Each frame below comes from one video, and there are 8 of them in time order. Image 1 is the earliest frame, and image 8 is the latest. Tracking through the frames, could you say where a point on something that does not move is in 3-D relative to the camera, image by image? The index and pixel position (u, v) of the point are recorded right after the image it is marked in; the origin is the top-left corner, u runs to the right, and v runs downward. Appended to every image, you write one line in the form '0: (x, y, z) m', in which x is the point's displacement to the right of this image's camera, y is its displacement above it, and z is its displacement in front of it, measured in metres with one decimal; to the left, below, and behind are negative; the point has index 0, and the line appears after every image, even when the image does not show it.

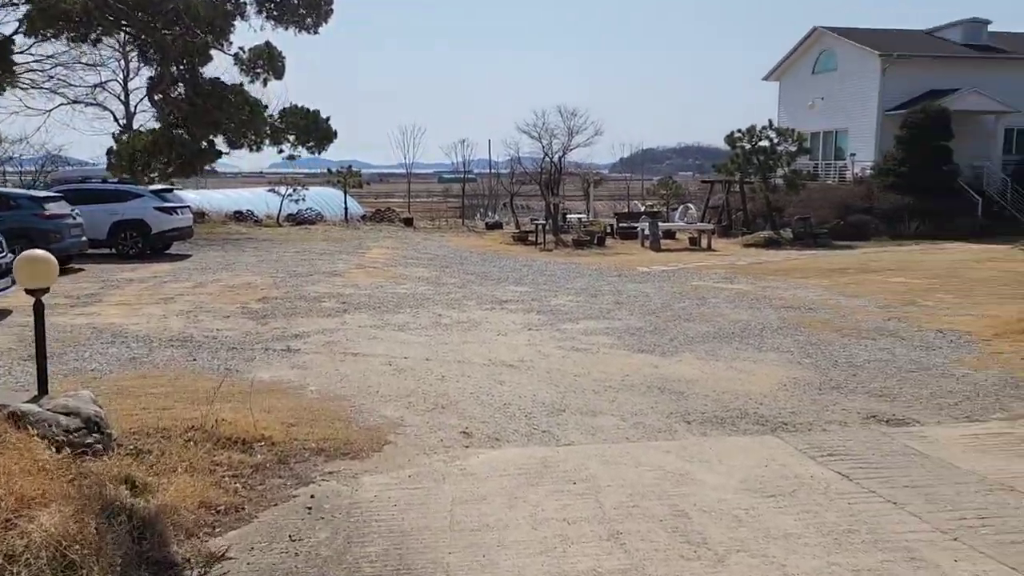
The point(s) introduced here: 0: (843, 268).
0: (+6.5, +0.4, +16.6) m
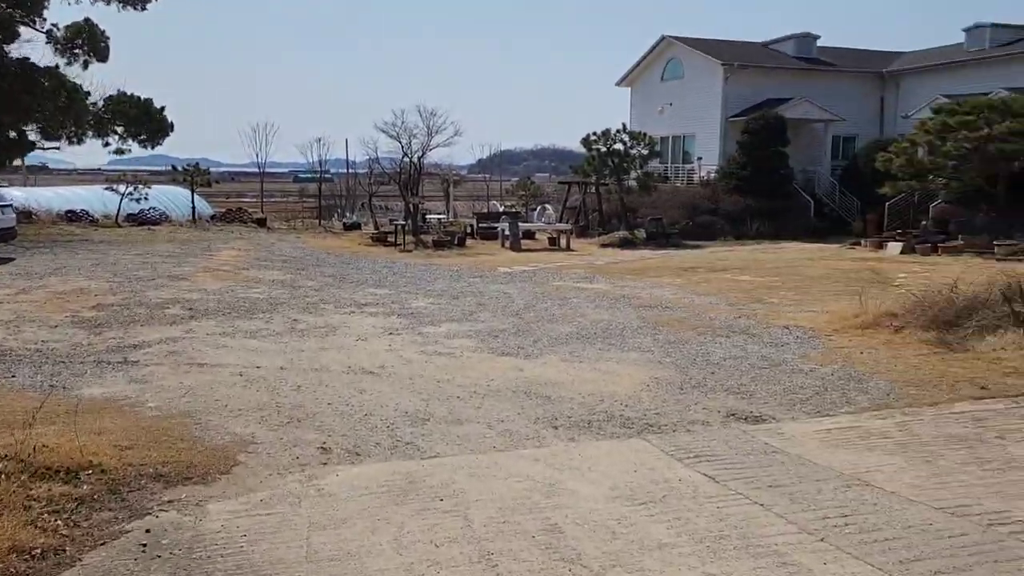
0: (+3.7, +0.4, +17.2) m
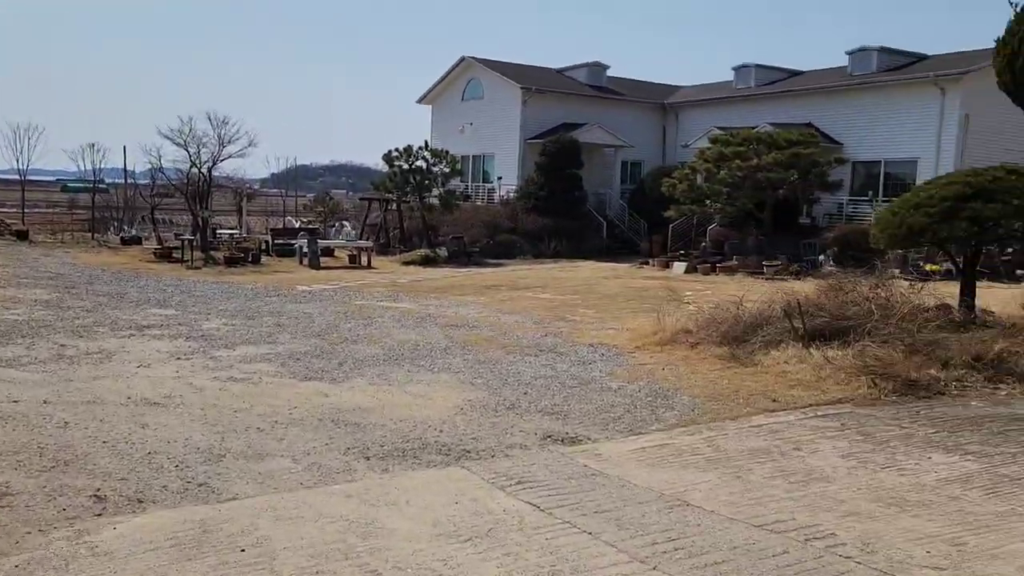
0: (-0.3, +0.1, +17.4) m
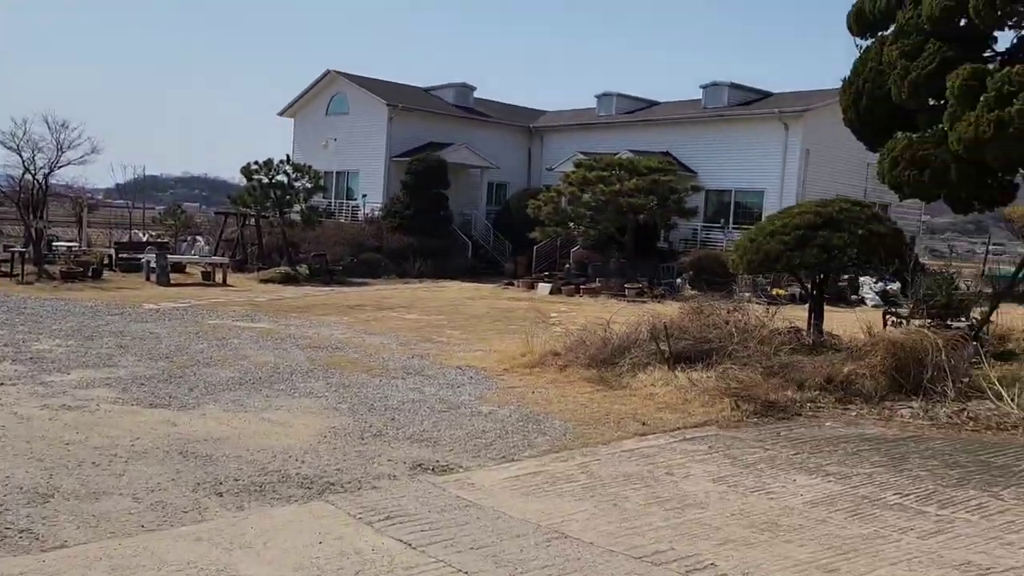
0: (-3.0, -0.3, +16.9) m
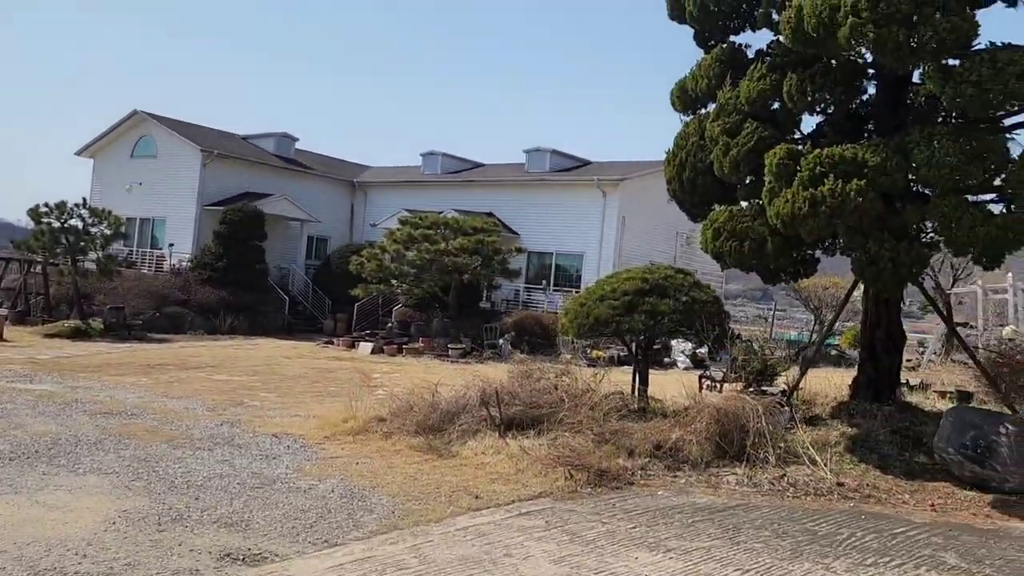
0: (-6.4, -1.4, +15.5) m
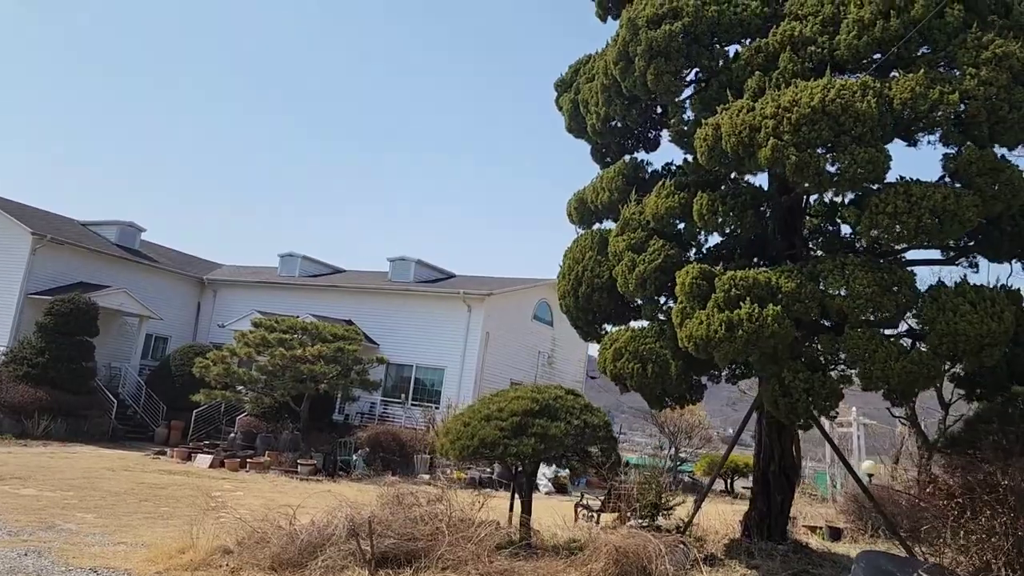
0: (-8.7, -2.9, +13.1) m
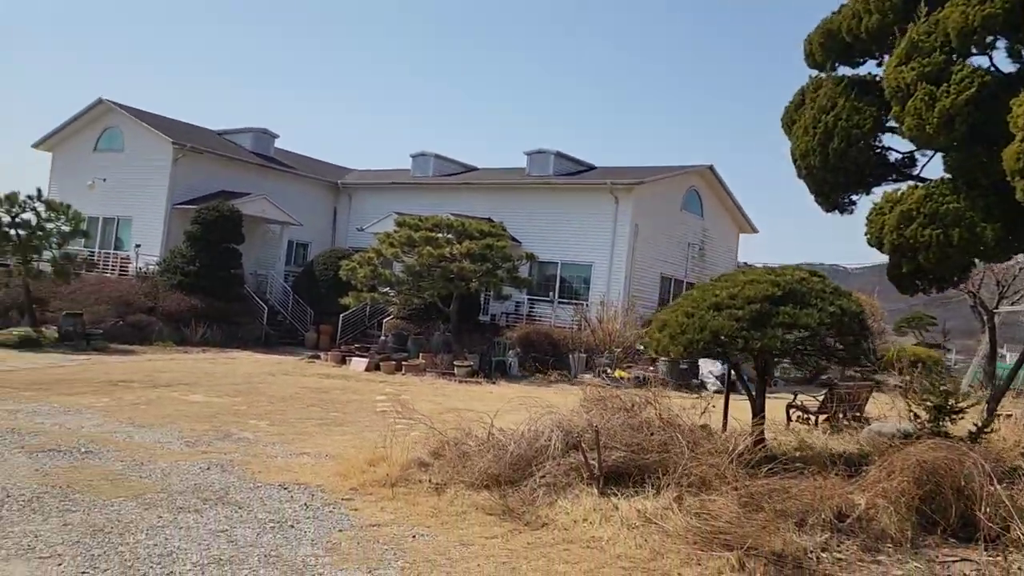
0: (-5.9, -1.4, +12.9) m
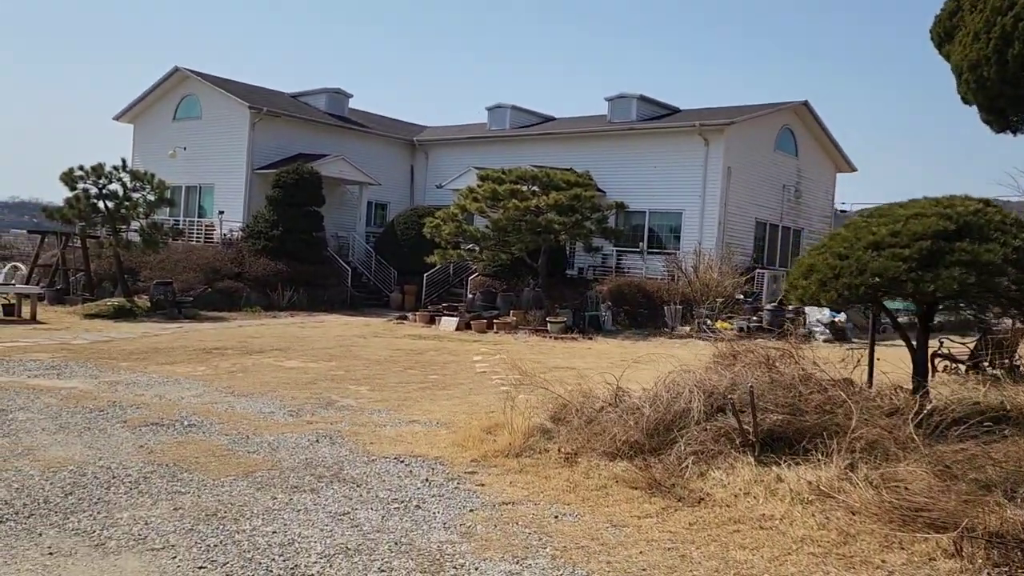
0: (-4.4, -0.9, +12.7) m
